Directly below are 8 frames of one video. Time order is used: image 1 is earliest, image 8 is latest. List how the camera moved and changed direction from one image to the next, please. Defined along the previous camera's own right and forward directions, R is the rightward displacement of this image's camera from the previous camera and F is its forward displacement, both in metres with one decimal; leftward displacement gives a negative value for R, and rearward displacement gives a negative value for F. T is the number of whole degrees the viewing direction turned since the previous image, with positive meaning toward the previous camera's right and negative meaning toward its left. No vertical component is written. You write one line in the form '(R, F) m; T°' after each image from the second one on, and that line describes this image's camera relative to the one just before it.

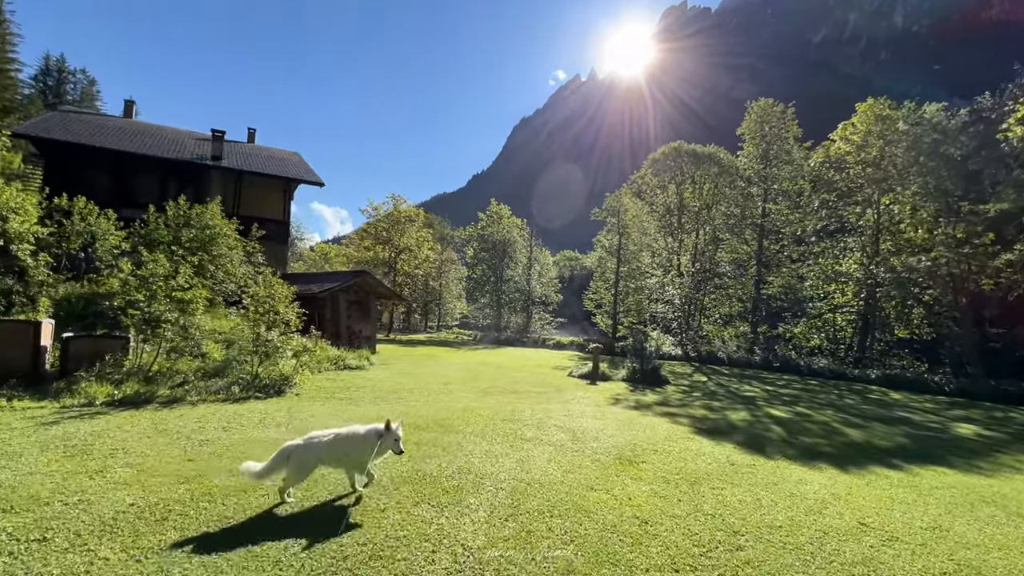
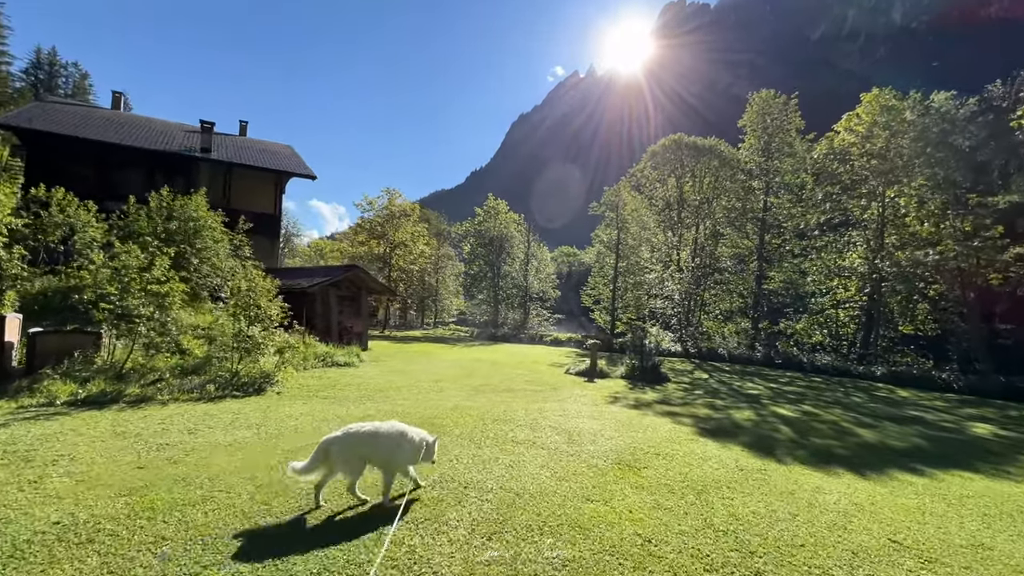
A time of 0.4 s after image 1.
(+0.1, +0.5) m; 0°
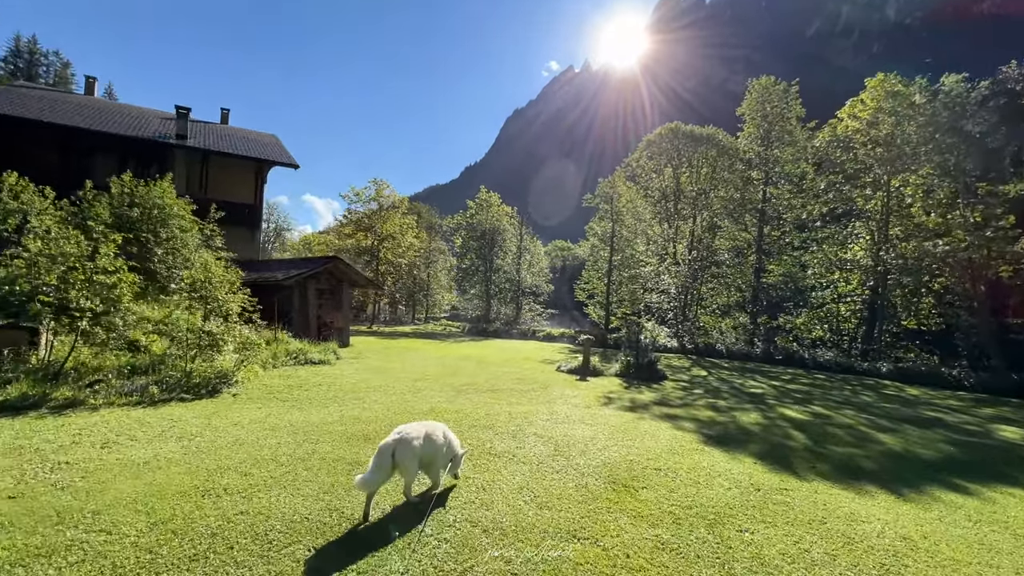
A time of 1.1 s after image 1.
(+0.2, +0.9) m; +1°
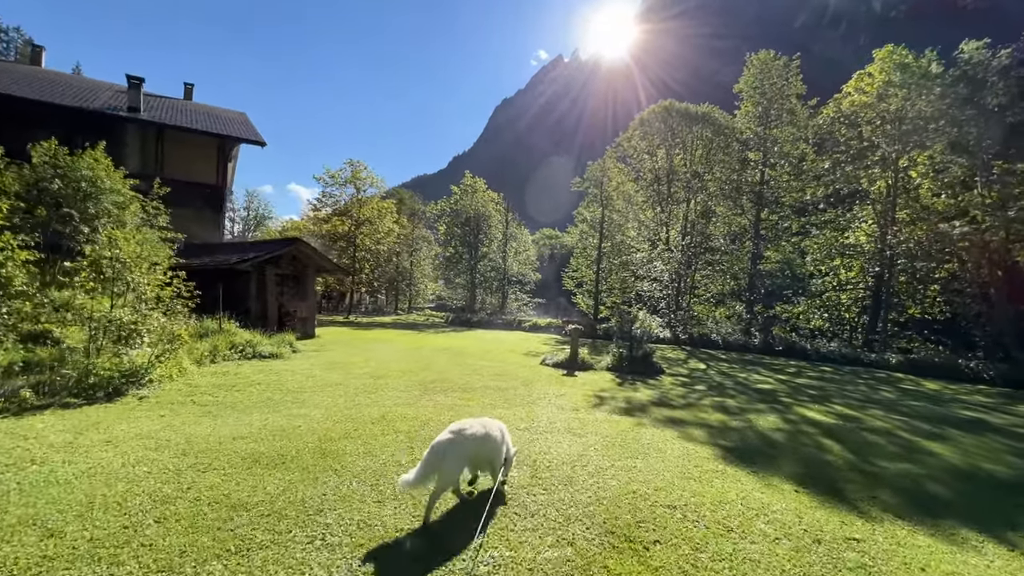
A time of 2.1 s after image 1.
(+0.2, +1.4) m; +1°
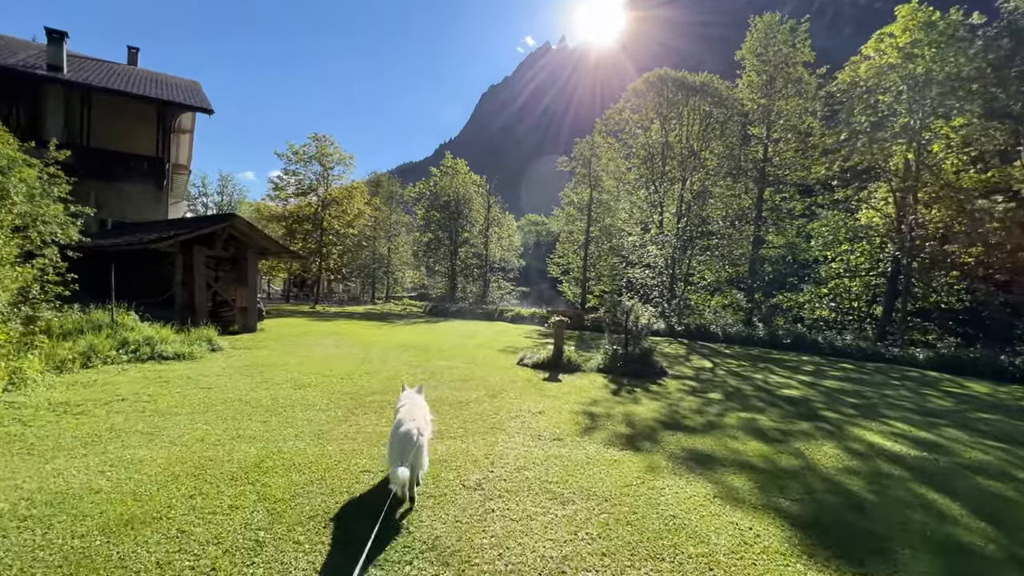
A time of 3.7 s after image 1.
(+0.3, +2.1) m; +2°
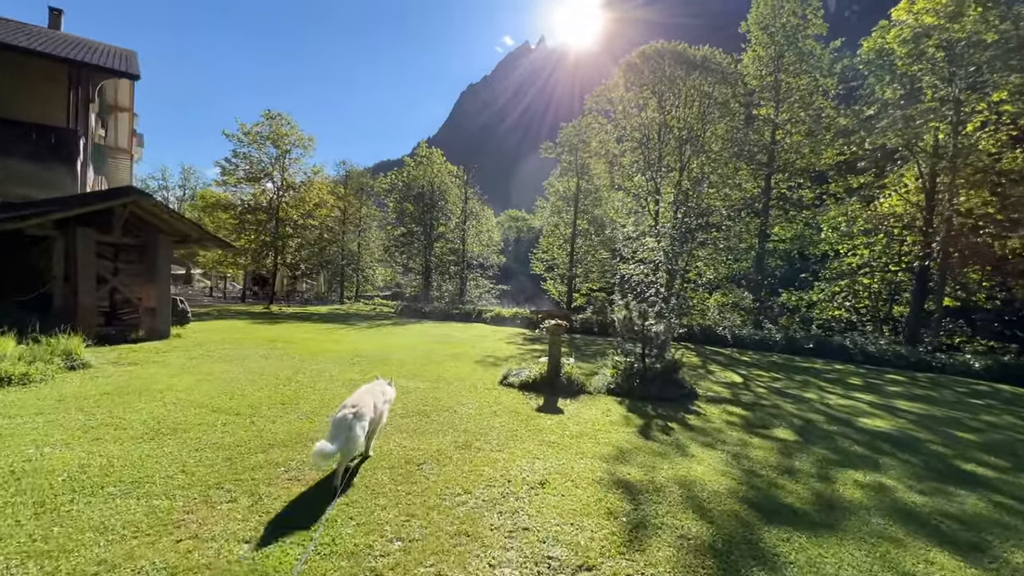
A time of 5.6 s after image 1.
(0.0, +2.5) m; +3°
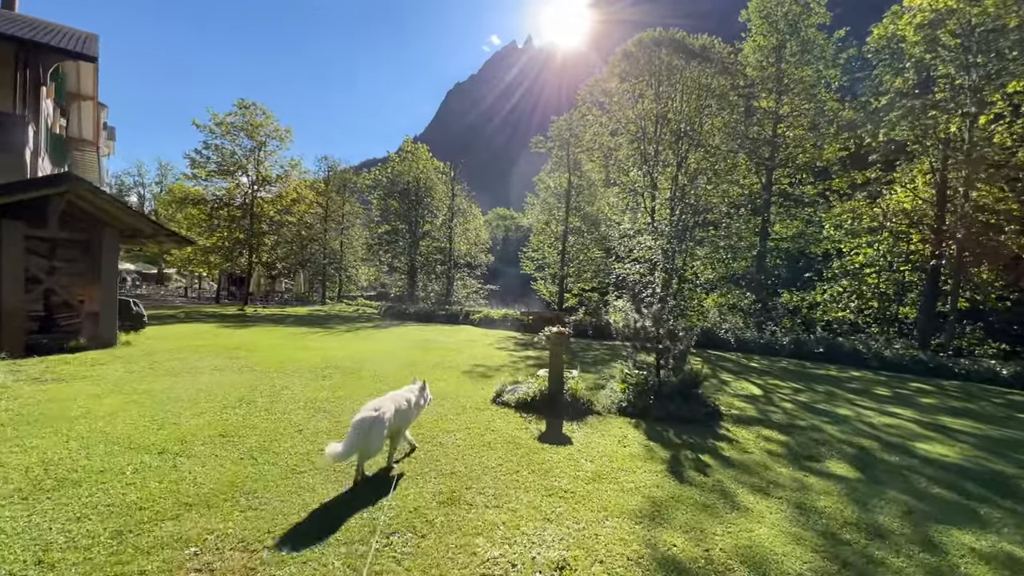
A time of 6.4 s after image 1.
(-0.1, +1.1) m; +2°
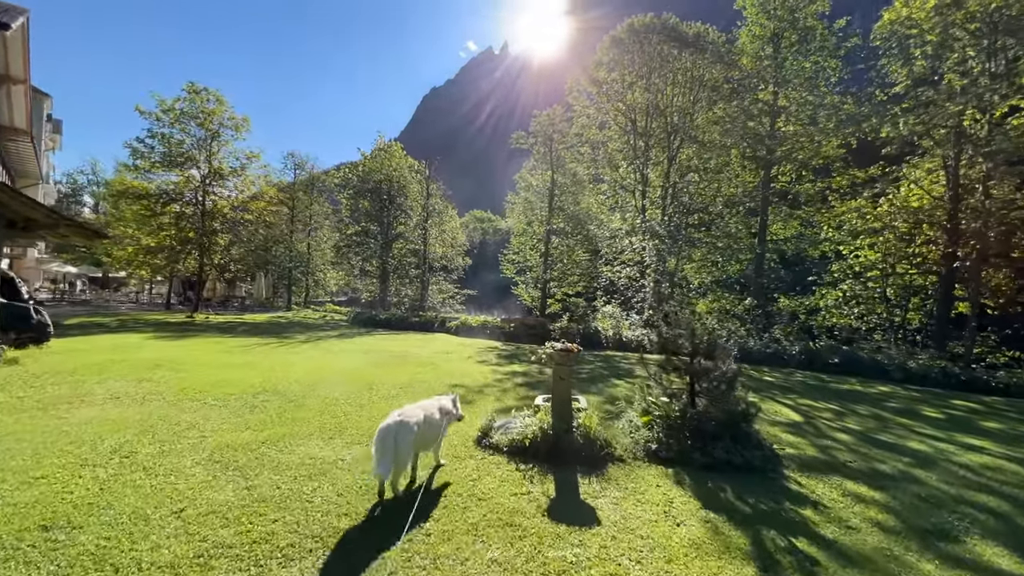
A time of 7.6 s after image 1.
(-0.1, +1.6) m; +3°
